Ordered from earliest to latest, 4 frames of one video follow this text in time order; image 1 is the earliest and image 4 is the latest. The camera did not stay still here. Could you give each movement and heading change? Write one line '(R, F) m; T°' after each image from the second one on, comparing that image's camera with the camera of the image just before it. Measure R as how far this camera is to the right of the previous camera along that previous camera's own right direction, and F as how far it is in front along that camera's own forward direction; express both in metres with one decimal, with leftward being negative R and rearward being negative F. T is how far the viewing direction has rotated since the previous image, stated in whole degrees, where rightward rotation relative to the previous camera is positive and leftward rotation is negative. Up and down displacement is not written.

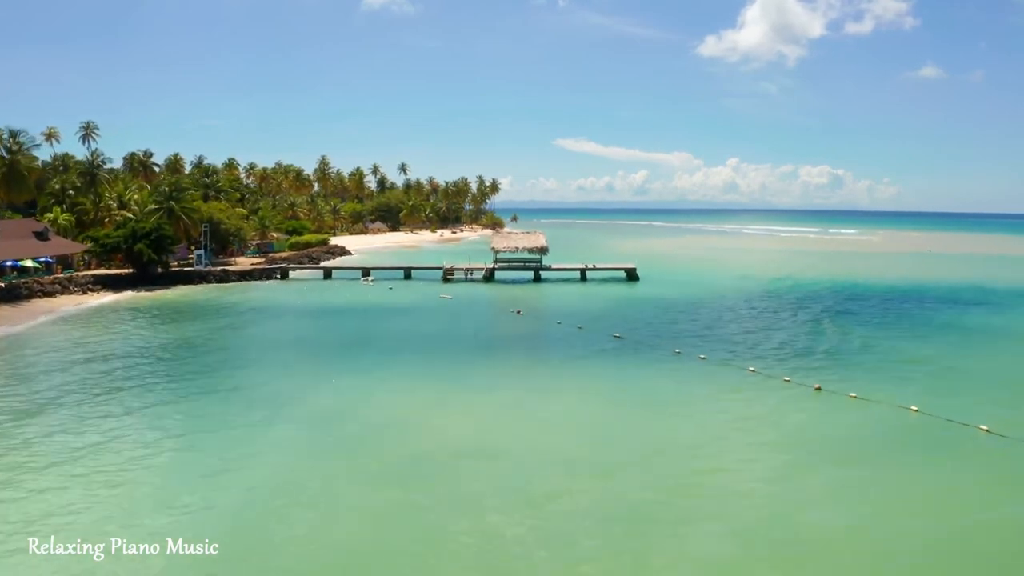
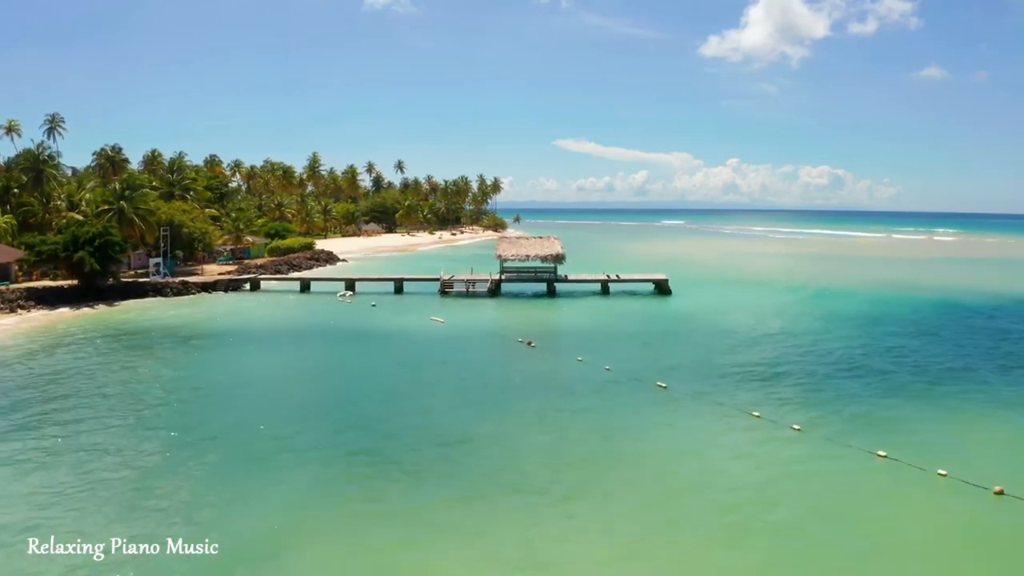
(-0.1, +1.8) m; 0°
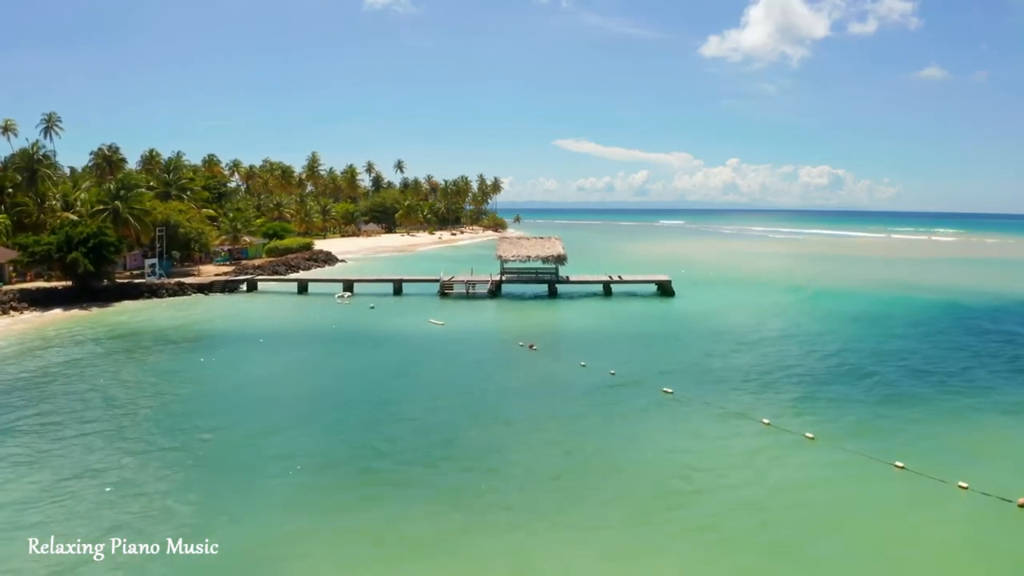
(0.0, +0.2) m; 0°
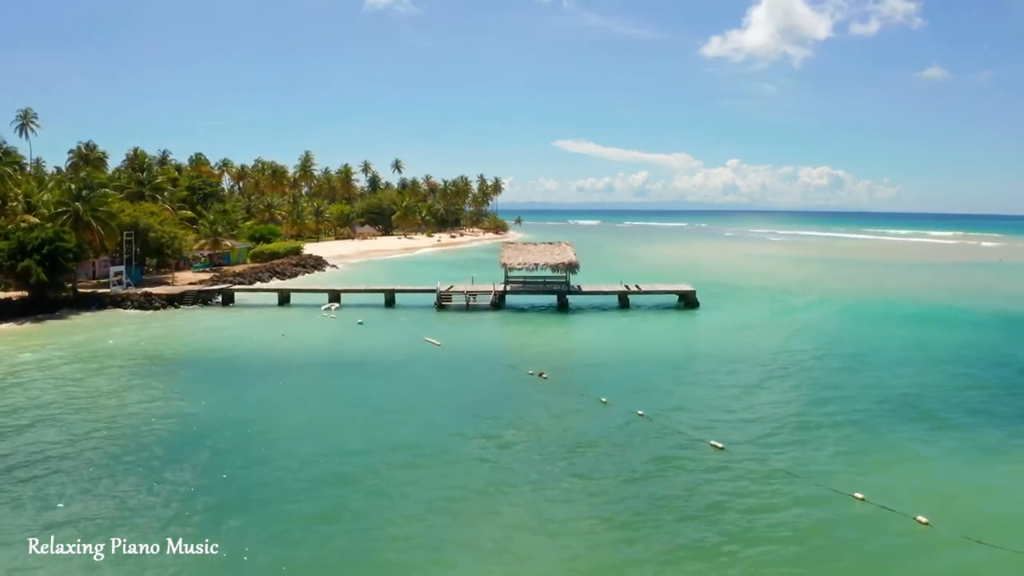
(-0.1, +1.1) m; 0°
